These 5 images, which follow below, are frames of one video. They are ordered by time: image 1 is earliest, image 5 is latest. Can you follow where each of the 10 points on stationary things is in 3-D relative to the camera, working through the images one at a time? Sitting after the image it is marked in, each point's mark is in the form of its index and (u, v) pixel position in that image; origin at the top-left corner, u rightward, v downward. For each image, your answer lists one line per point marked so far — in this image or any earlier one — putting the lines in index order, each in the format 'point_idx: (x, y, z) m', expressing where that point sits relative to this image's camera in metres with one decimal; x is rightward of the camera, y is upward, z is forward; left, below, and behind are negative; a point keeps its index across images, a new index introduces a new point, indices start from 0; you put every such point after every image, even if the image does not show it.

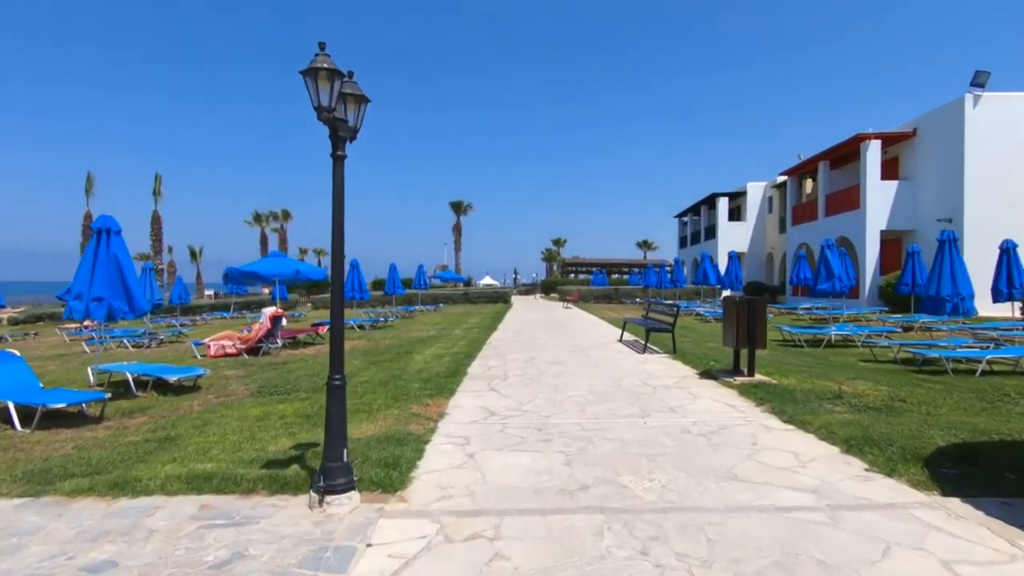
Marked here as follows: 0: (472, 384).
0: (-0.5, -1.3, +8.3) m
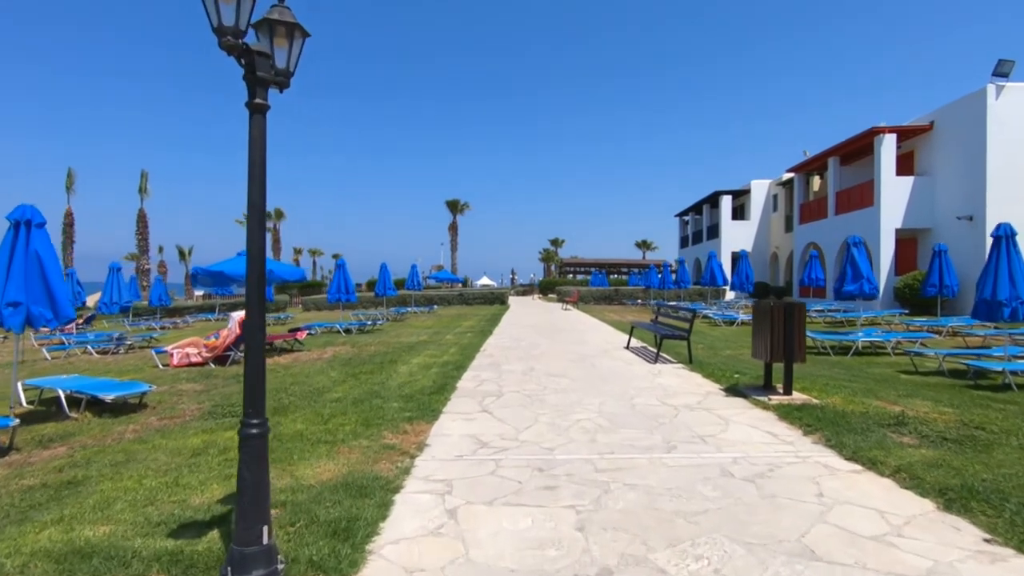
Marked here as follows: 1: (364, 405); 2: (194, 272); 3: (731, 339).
0: (-0.6, -1.4, +7.1) m
1: (-1.7, -1.4, +7.0) m
2: (-6.4, +0.3, +12.0) m
3: (+5.2, -1.2, +14.3) m
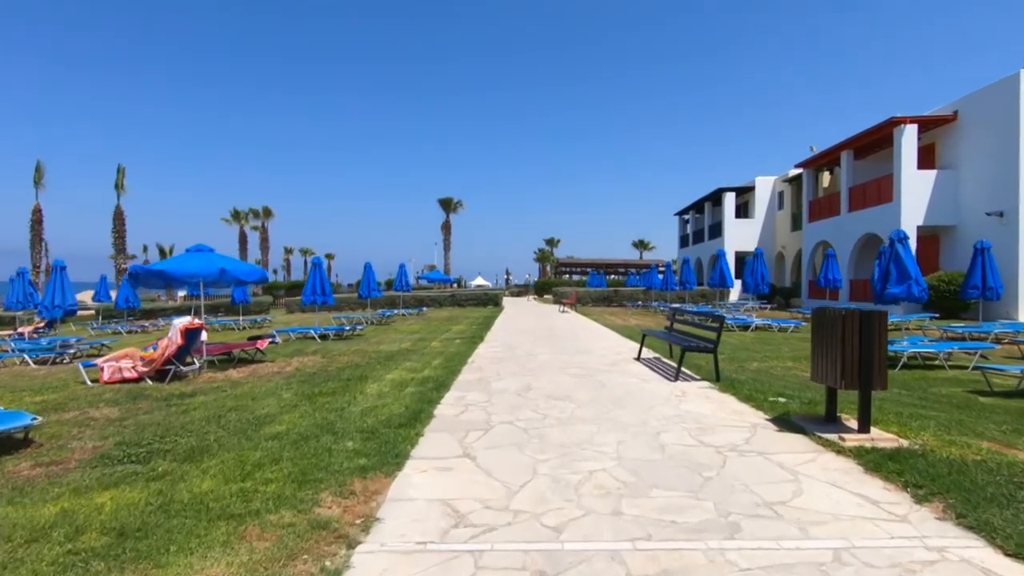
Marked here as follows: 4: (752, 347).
0: (-0.7, -1.4, +5.4) m
1: (-1.8, -1.4, +5.3) m
2: (-6.5, +0.3, +10.3) m
3: (+5.1, -1.3, +12.7) m
4: (+5.1, -1.2, +12.8) m
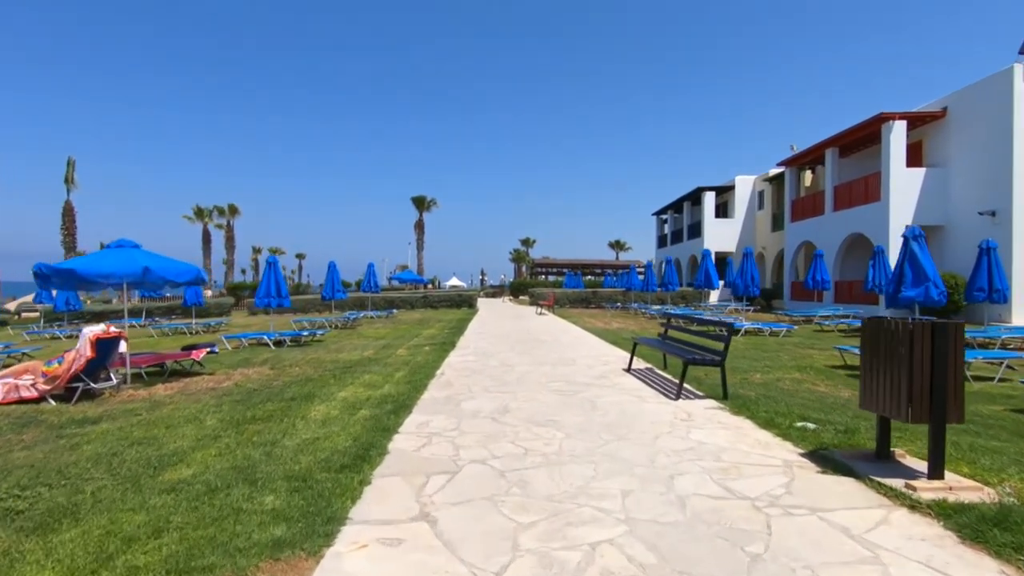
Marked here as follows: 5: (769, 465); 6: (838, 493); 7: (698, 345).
0: (-0.9, -1.4, +4.1) m
1: (-2.0, -1.4, +4.0) m
2: (-6.9, +0.3, +8.8) m
3: (+4.6, -1.3, +11.7) m
4: (+4.6, -1.3, +11.7) m
5: (+2.0, -1.4, +4.7) m
6: (+2.2, -1.4, +4.1) m
7: (+2.5, -0.8, +8.2) m
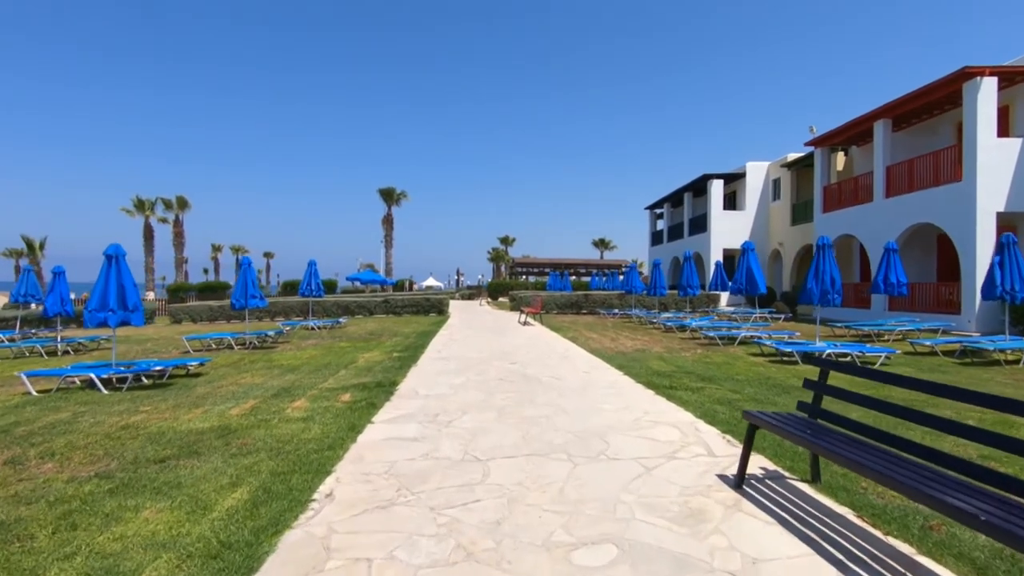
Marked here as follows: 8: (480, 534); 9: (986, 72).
0: (-0.9, -1.6, -1.0) m
1: (-2.0, -1.6, -1.2) m
2: (-7.1, +0.1, +3.4) m
3: (+4.3, -1.4, +6.7) m
4: (+4.3, -1.4, +6.7) m
5: (+2.0, -1.5, -0.4) m
6: (+2.2, -1.5, -1.0) m
7: (+2.4, -0.9, +3.2) m
8: (-0.2, -1.5, +3.6) m
9: (+12.9, +5.9, +16.4) m
